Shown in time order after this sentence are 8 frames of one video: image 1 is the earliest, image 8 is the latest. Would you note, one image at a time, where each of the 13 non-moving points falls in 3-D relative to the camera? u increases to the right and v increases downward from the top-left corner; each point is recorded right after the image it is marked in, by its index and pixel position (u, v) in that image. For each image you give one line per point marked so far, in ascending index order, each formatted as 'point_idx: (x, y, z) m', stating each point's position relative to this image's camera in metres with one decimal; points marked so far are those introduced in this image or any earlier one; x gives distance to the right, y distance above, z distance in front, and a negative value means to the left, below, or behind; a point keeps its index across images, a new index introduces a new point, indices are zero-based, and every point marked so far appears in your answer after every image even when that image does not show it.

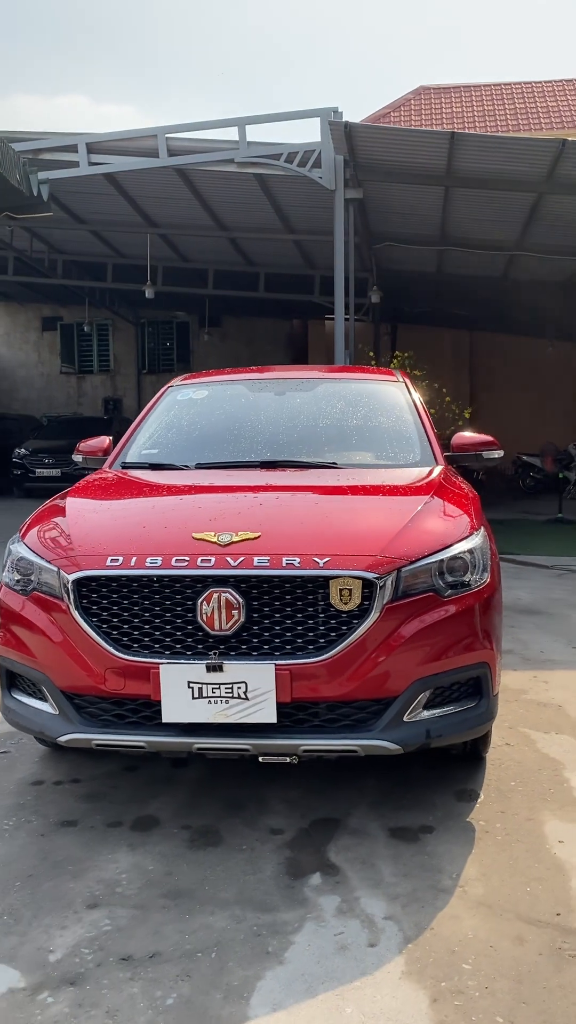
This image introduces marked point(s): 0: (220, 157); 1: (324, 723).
0: (-0.7, +3.7, +9.4) m
1: (+0.1, -0.7, +2.8) m
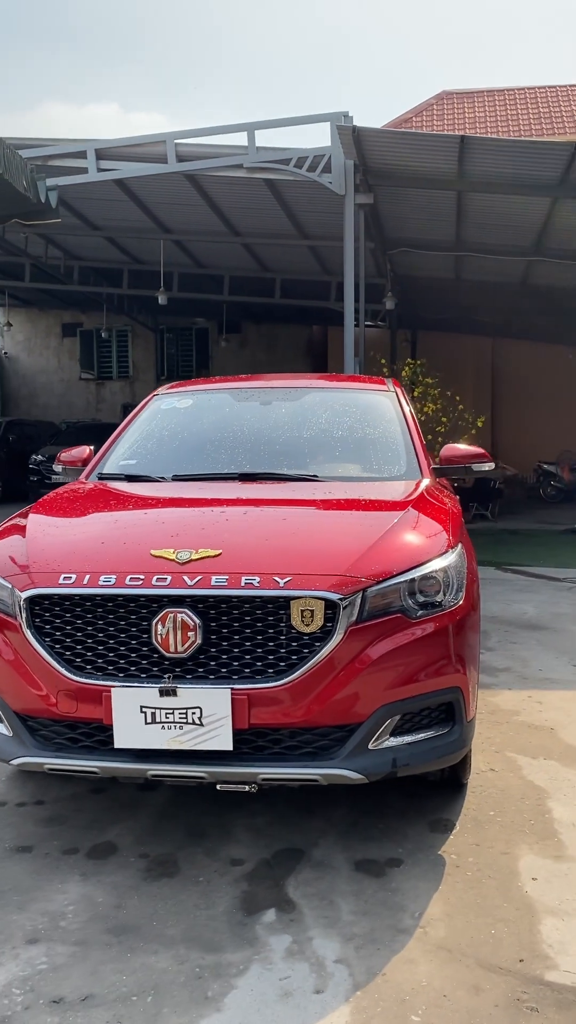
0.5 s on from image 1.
0: (-0.6, +3.6, +9.3) m
1: (0.0, -0.7, +2.7) m
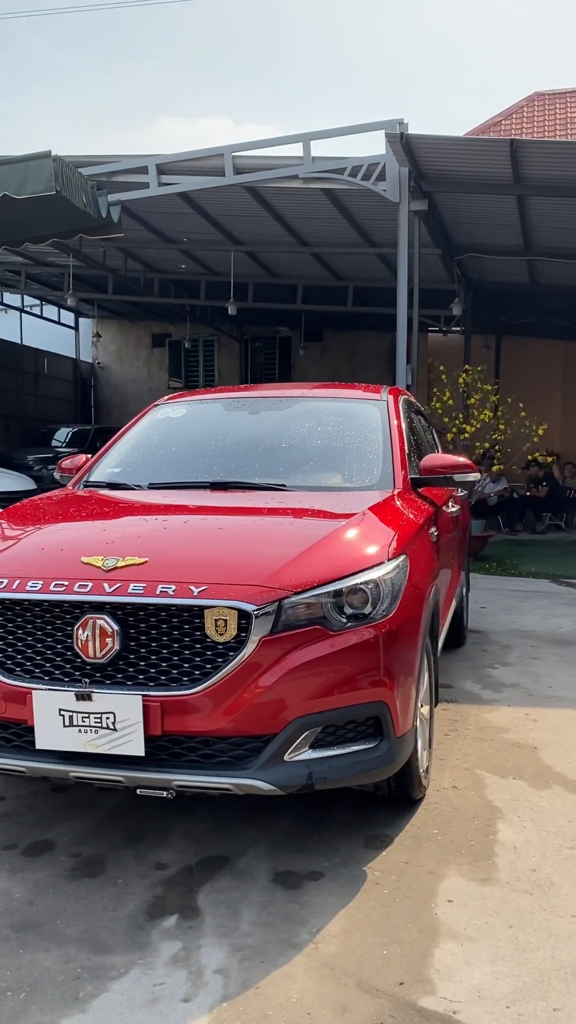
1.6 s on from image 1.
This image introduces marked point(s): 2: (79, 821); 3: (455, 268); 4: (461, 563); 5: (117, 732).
0: (0.0, +3.5, +9.4) m
1: (-0.3, -0.7, +2.7) m
2: (-0.7, -1.1, +3.1) m
3: (+2.4, +3.5, +12.9) m
4: (+1.0, -0.3, +5.3) m
5: (-0.5, -0.6, +2.6) m
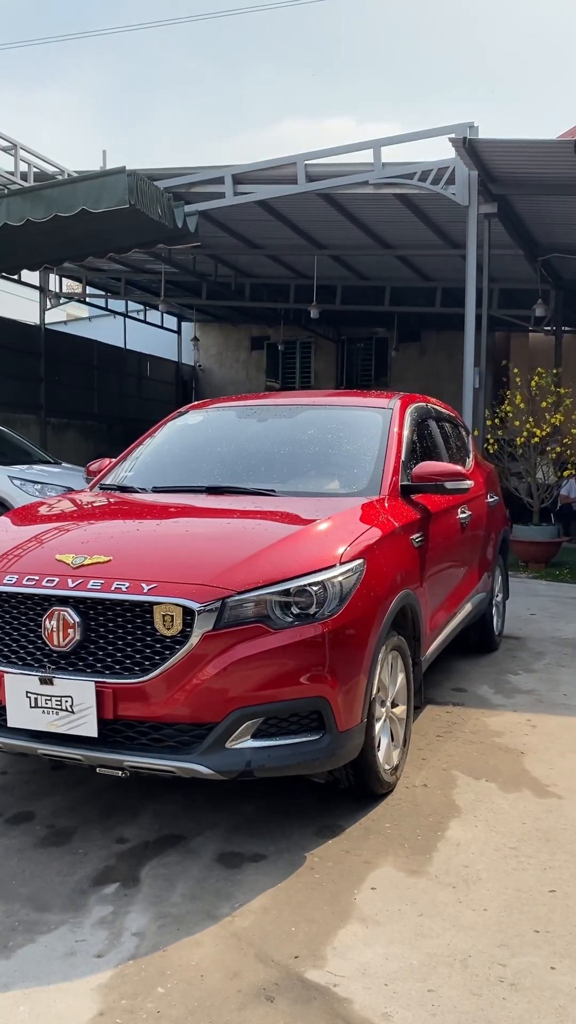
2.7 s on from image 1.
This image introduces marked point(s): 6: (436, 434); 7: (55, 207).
0: (+0.7, +3.5, +9.5) m
1: (-0.4, -0.7, +2.9) m
2: (-0.9, -1.1, +3.4) m
3: (+3.5, +3.4, +12.7) m
4: (+1.2, -0.3, +5.3) m
5: (-0.7, -0.6, +2.9) m
6: (+0.8, +0.4, +4.9) m
7: (-2.3, +3.0, +8.9) m
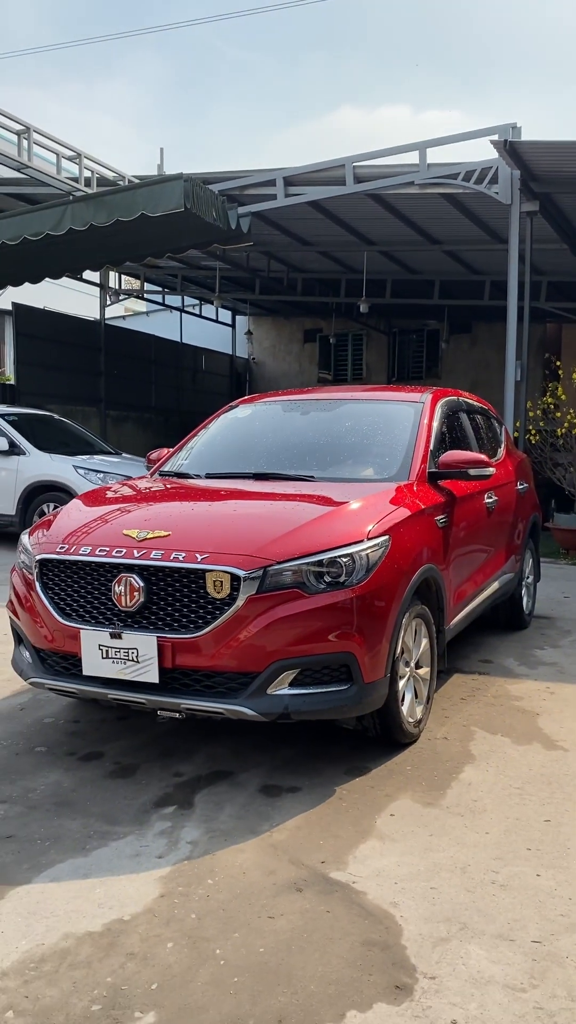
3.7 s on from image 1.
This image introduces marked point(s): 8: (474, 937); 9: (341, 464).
0: (+1.2, +3.6, +9.9) m
1: (-0.3, -0.7, +3.4) m
2: (-0.7, -1.0, +4.0) m
3: (+4.3, +3.6, +12.9) m
4: (+1.4, -0.2, +5.7) m
5: (-0.6, -0.6, +3.4) m
6: (+1.1, +0.5, +5.3) m
7: (-1.8, +3.1, +9.5) m
8: (+0.5, -1.1, +2.4) m
9: (+0.3, +0.2, +4.5) m
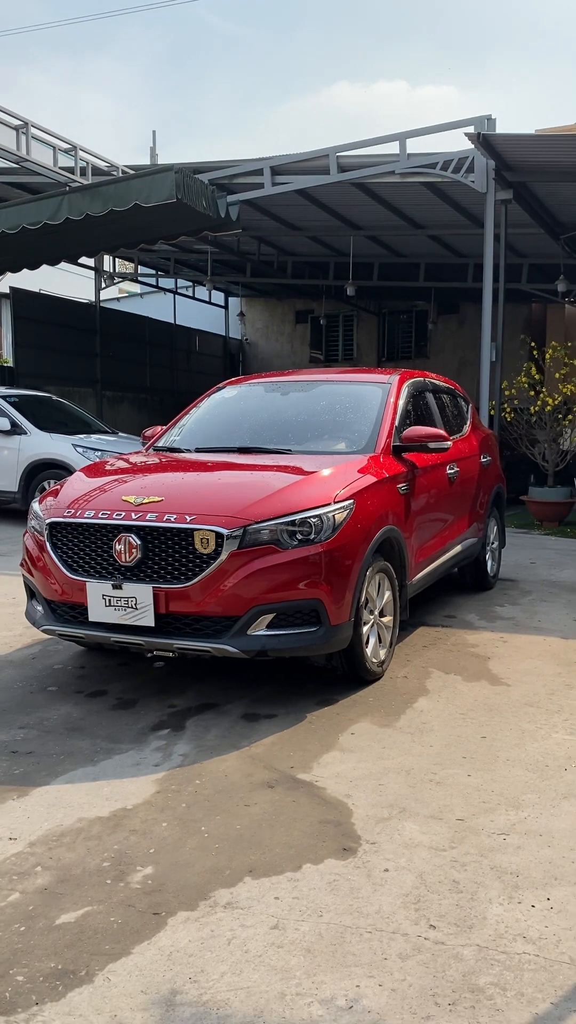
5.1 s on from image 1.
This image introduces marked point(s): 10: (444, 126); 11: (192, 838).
0: (+1.1, +3.9, +10.4) m
1: (-0.4, -0.5, +4.0) m
2: (-0.8, -0.8, +4.5) m
3: (+4.1, +4.0, +13.4) m
4: (+1.3, 0.0, +6.3) m
5: (-0.7, -0.4, +4.0) m
6: (+0.9, +0.7, +5.9) m
7: (-1.9, +3.4, +9.9) m
8: (+0.4, -1.0, +3.0) m
9: (+0.2, +0.4, +5.0) m
10: (+1.7, +4.3, +10.0) m
11: (-0.3, -1.0, +2.9) m
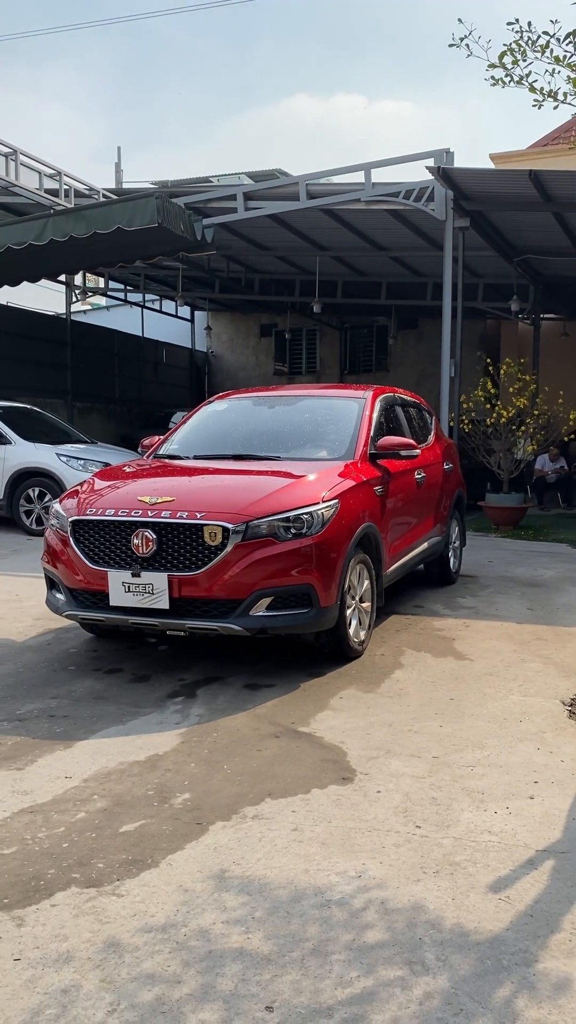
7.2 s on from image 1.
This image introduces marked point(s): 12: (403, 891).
0: (+0.8, +3.9, +11.1) m
1: (-0.4, -0.5, +4.6) m
2: (-0.8, -0.8, +5.1) m
3: (+3.6, +3.9, +14.3) m
4: (+1.2, 0.0, +7.0) m
5: (-0.7, -0.4, +4.6) m
6: (+0.8, +0.7, +6.6) m
7: (-2.3, +3.3, +10.5) m
8: (+0.4, -1.0, +3.7) m
9: (+0.1, +0.4, +5.7) m
10: (+1.4, +4.2, +10.7) m
11: (-0.3, -1.0, +3.5) m
12: (+0.3, -1.1, +2.6) m
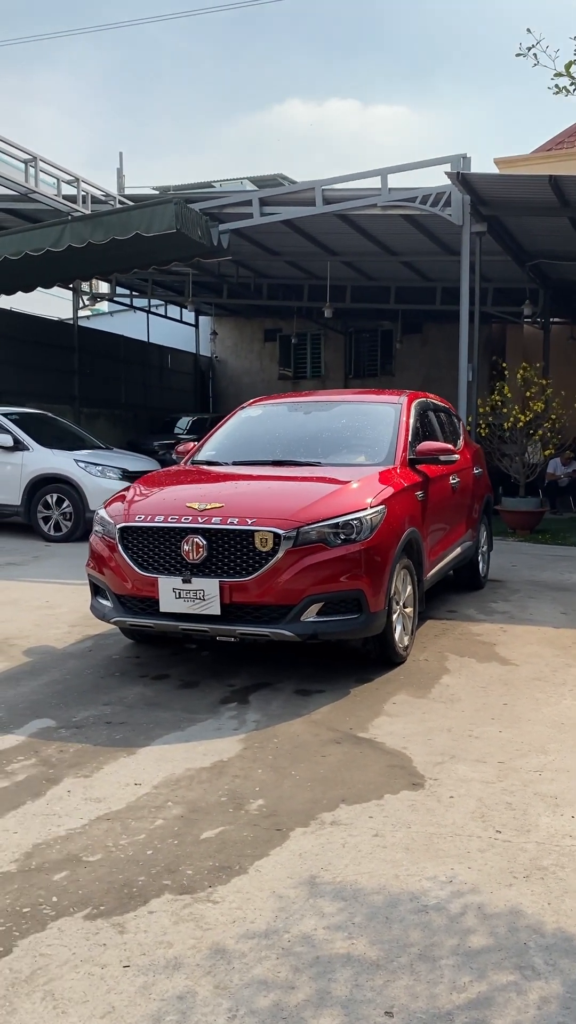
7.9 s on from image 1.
0: (+1.0, +3.8, +11.1) m
1: (-0.2, -0.5, +4.6) m
2: (-0.6, -0.9, +5.1) m
3: (+3.8, +3.8, +14.3) m
4: (+1.4, -0.1, +7.0) m
5: (-0.4, -0.5, +4.6) m
6: (+1.1, +0.7, +6.6) m
7: (-2.0, +3.3, +10.5) m
8: (+0.7, -1.0, +3.7) m
9: (+0.3, +0.4, +5.7) m
10: (+1.6, +4.2, +10.8) m
11: (0.0, -1.0, +3.5) m
12: (+0.6, -1.1, +2.6) m
